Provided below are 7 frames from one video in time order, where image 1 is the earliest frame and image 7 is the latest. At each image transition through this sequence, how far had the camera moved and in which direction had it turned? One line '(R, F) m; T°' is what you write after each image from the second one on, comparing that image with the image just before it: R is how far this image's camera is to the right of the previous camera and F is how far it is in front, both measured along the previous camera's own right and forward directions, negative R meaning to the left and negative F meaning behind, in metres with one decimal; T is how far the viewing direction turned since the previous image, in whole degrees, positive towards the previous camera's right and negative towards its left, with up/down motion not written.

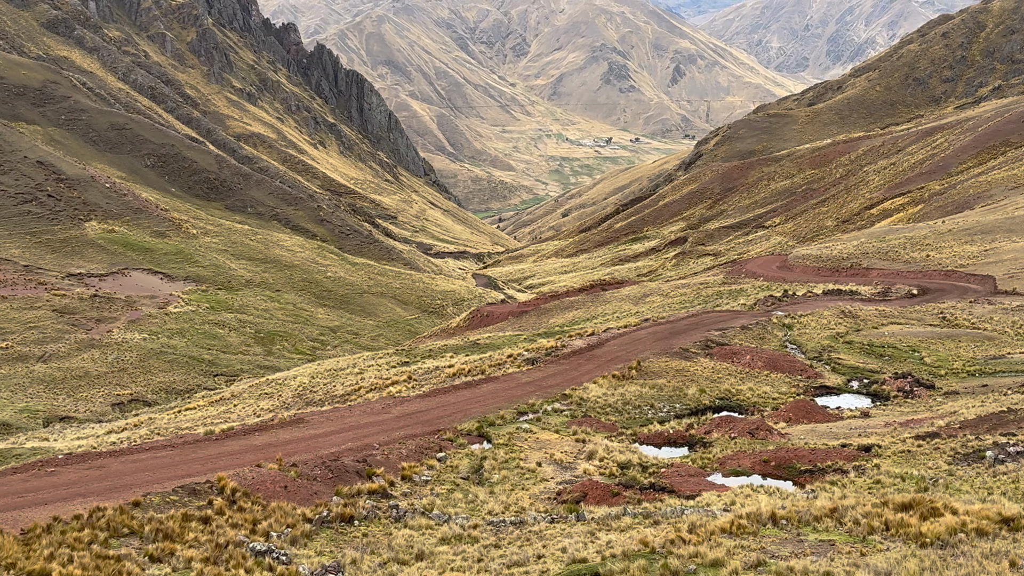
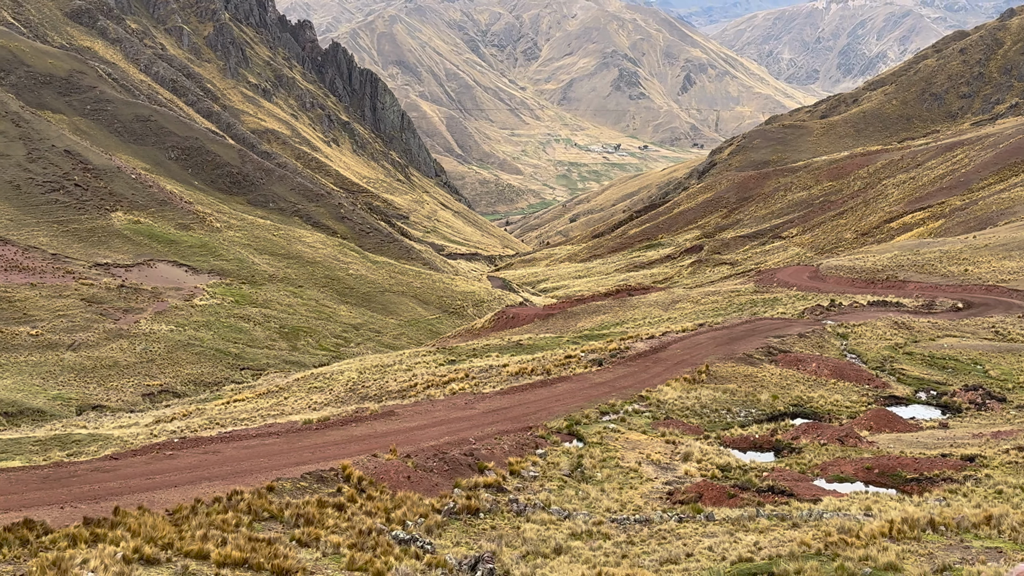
(-1.2, 0.0) m; -1°
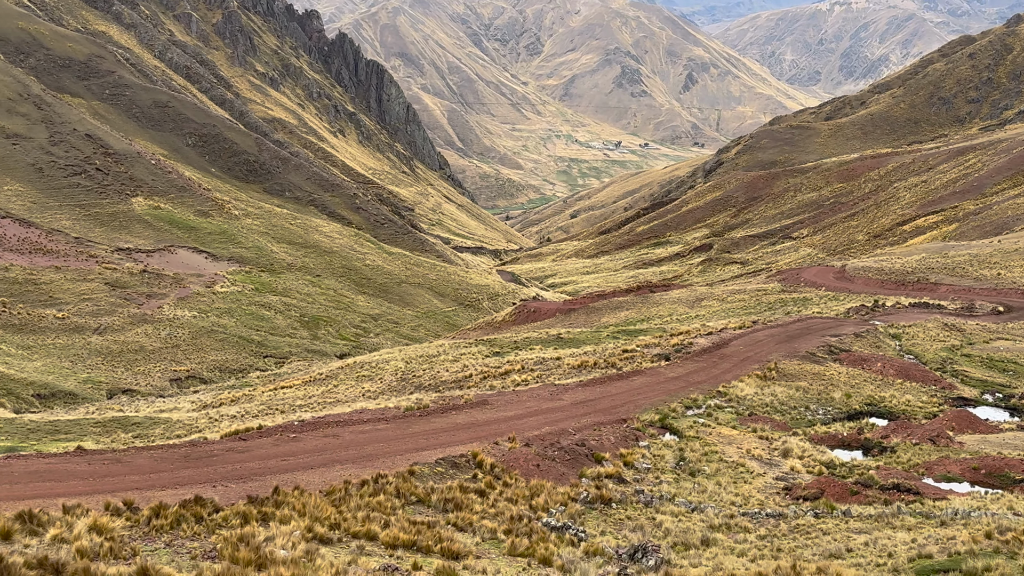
(-1.4, 0.0) m; 0°
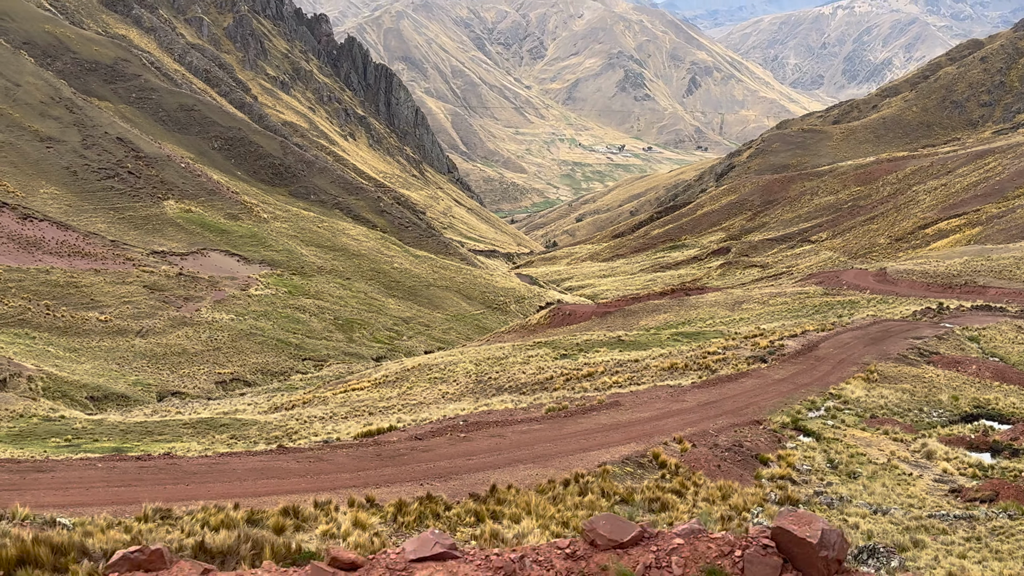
(-1.8, 0.0) m; -1°
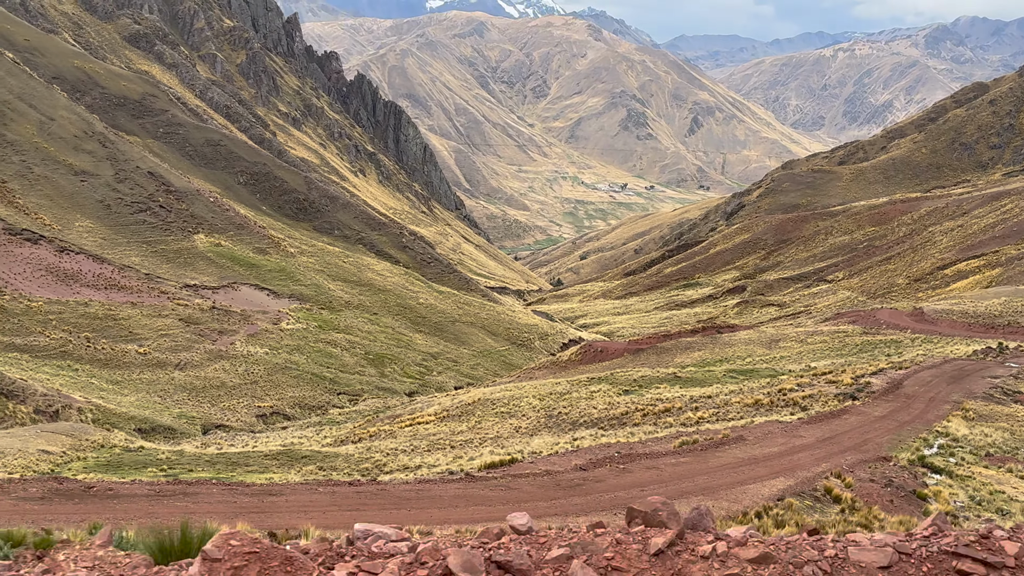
(-1.7, -0.1) m; -1°
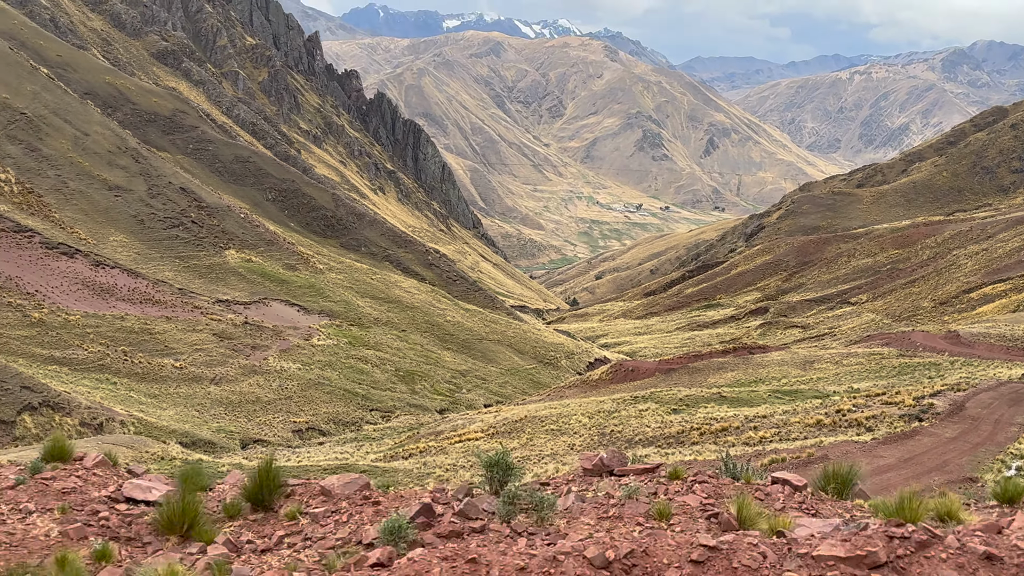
(-1.0, -0.1) m; -1°
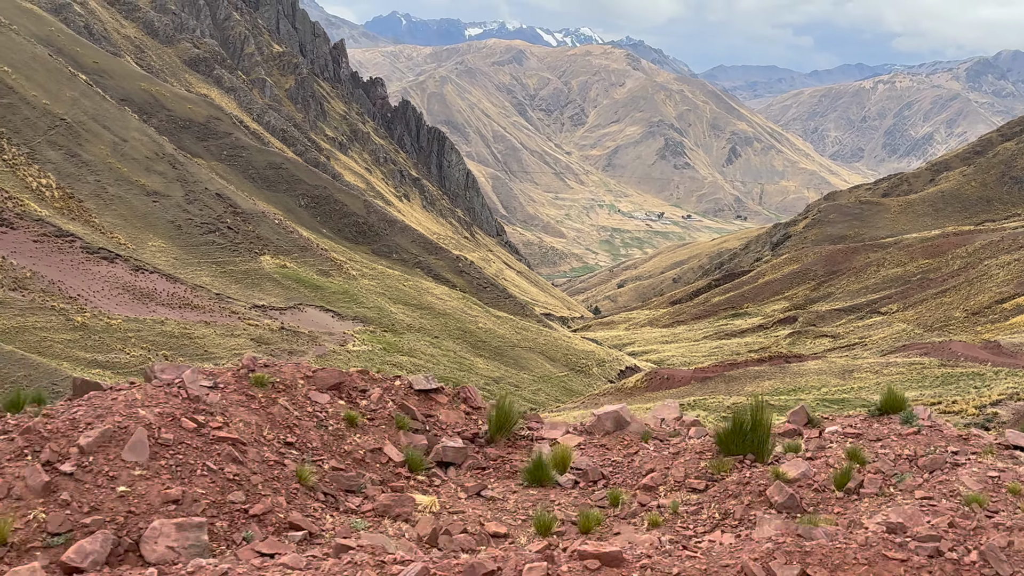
(-0.8, -0.1) m; -1°
